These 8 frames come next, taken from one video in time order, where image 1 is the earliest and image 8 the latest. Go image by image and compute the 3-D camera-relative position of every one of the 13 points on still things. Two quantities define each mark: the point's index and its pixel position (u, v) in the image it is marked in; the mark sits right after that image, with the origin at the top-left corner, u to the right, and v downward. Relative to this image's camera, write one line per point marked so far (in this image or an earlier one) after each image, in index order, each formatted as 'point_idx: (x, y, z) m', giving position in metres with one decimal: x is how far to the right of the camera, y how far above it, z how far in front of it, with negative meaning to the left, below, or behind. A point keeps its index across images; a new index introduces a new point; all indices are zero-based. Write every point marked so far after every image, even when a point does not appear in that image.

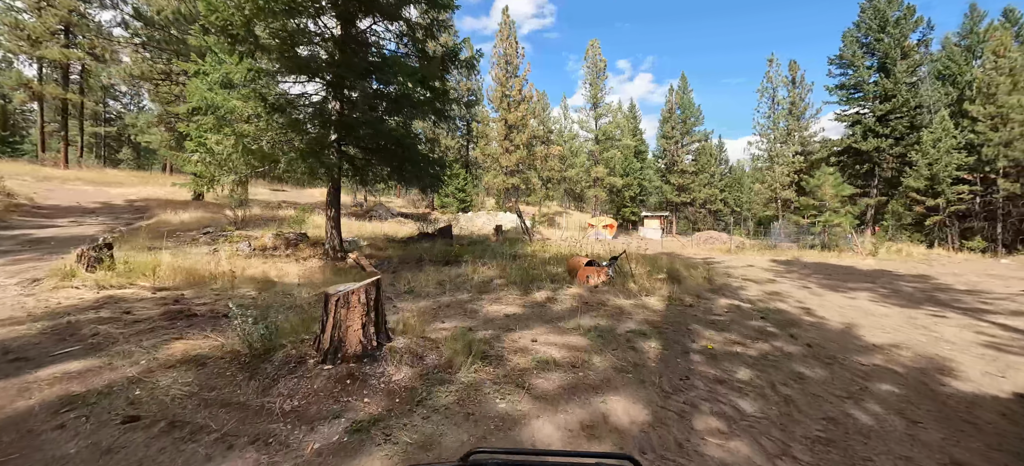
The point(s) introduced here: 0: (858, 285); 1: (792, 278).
0: (+8.9, -1.3, +10.7) m
1: (+7.7, -1.2, +11.6) m
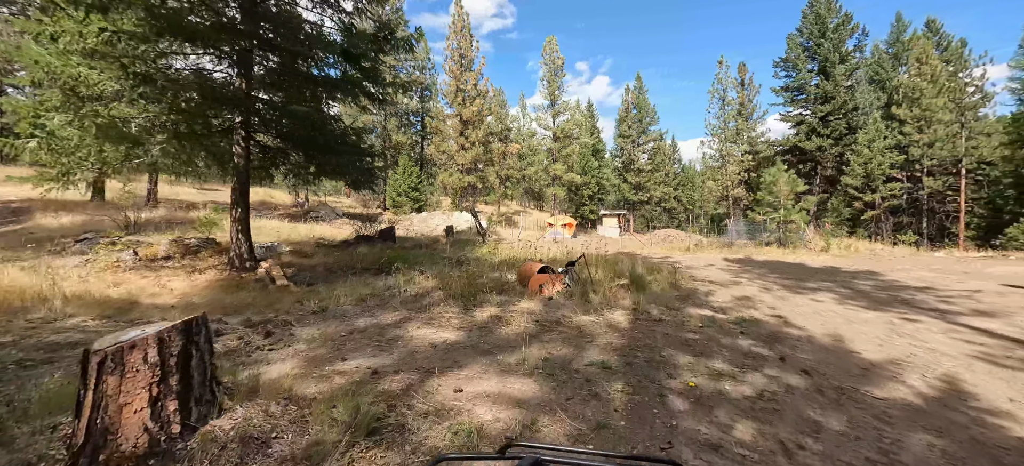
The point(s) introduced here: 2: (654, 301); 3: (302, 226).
0: (+7.6, -1.2, +10.2) m
1: (+6.4, -1.2, +11.0) m
2: (+2.3, -1.1, +6.7) m
3: (-8.6, +0.3, +17.0) m
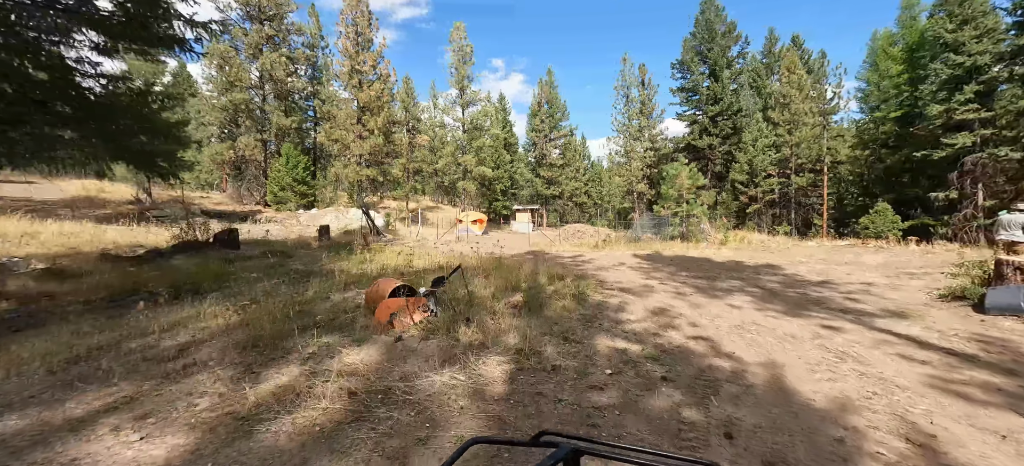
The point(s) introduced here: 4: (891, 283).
0: (+5.0, -1.1, +9.4) m
1: (+3.7, -1.1, +9.9) m
2: (+0.4, -1.1, +4.9) m
3: (-12.3, +0.1, +12.9) m
4: (+8.9, -1.2, +9.7) m
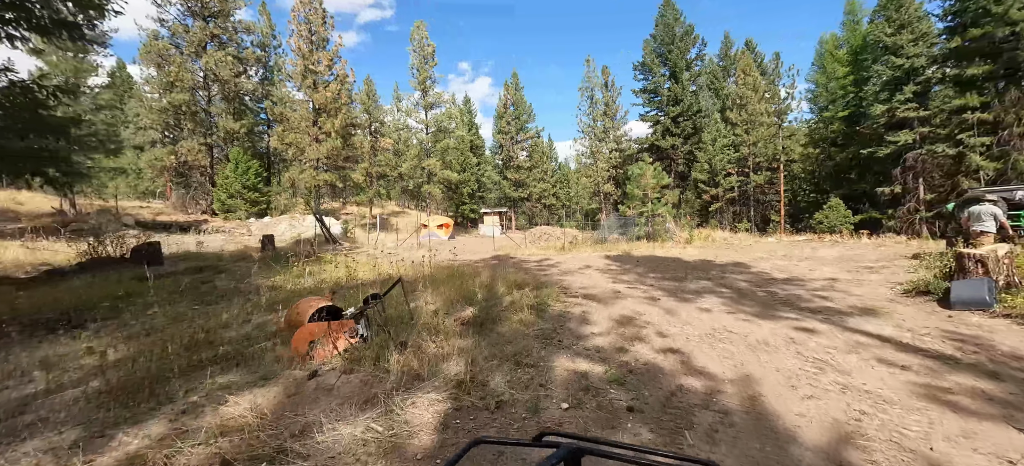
0: (+4.1, -1.1, +9.1) m
1: (+2.7, -1.1, +9.5) m
2: (-0.1, -1.2, +4.3) m
3: (-13.4, -0.3, +11.3) m
4: (+8.0, -1.0, +9.7) m
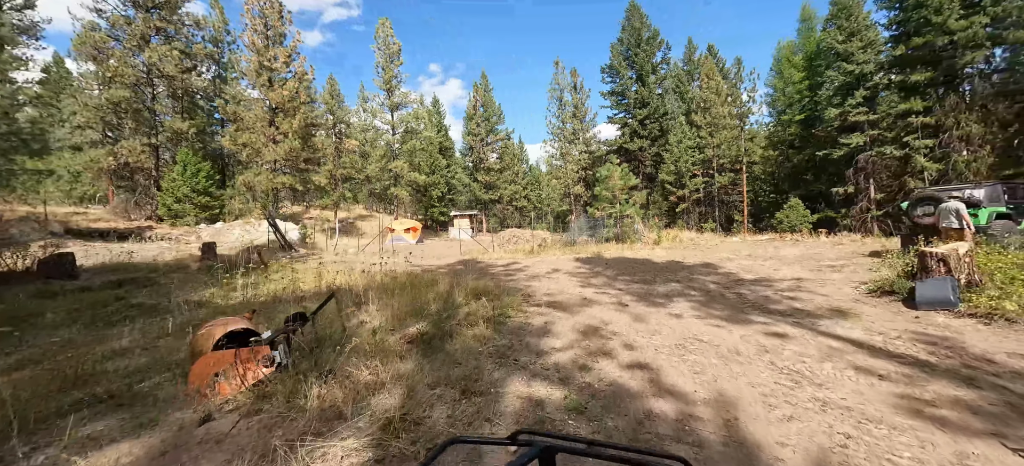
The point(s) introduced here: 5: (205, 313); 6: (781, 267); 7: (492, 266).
0: (+3.3, -1.2, +8.8) m
1: (+1.9, -1.2, +9.1) m
2: (-0.6, -1.3, +3.7) m
3: (-14.3, -0.6, +9.9) m
4: (+7.2, -1.0, +9.7) m
5: (-4.2, -1.0, +5.6) m
6: (+7.6, -1.0, +11.8) m
7: (-0.6, -1.0, +13.0) m
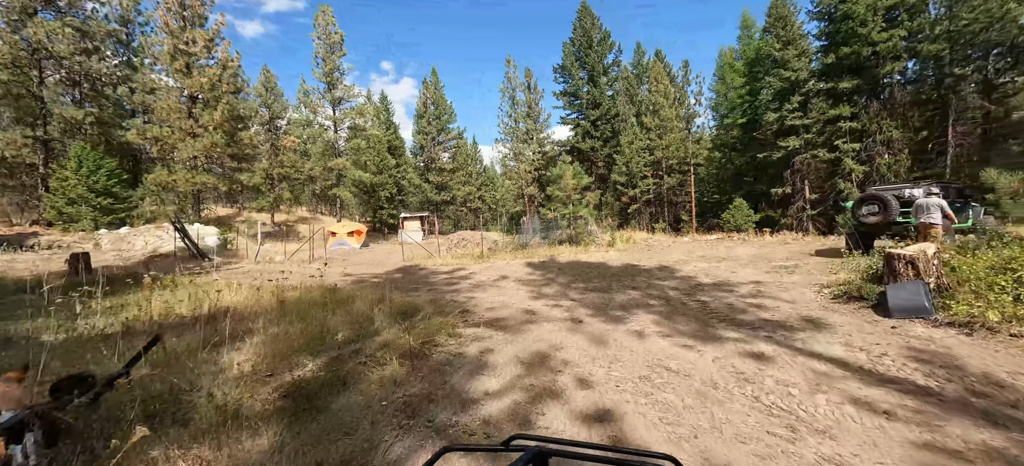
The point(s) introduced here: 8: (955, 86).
0: (+2.2, -1.2, +8.0) m
1: (+0.7, -1.2, +8.1) m
2: (-1.2, -1.3, +2.5) m
3: (-15.5, -0.8, +7.1) m
4: (+5.9, -1.1, +9.2) m
5: (-4.9, -1.2, +4.0) m
6: (+6.2, -1.0, +11.4) m
7: (-2.2, -1.2, +11.7) m
8: (+21.2, +7.0, +20.0) m
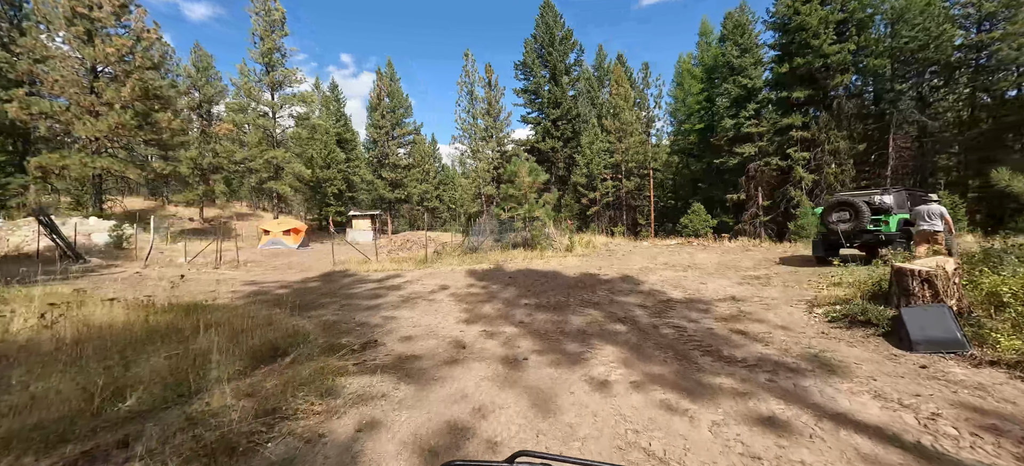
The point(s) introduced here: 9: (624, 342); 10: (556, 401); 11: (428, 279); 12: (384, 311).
0: (+1.1, -1.3, +6.4) m
1: (-0.3, -1.3, +6.5) m
2: (-1.7, -1.4, +0.7) m
3: (-16.4, -0.6, +4.0) m
4: (+4.7, -1.2, +8.0) m
5: (-5.6, -1.1, +1.8) m
6: (+4.8, -1.1, +10.2) m
7: (-3.6, -1.2, +9.8) m
8: (+19.0, +6.6, +20.2) m
9: (+1.4, -1.4, +5.2) m
10: (+0.4, -1.4, +3.5) m
11: (-2.1, -1.1, +10.2) m
12: (-2.1, -1.3, +6.8) m
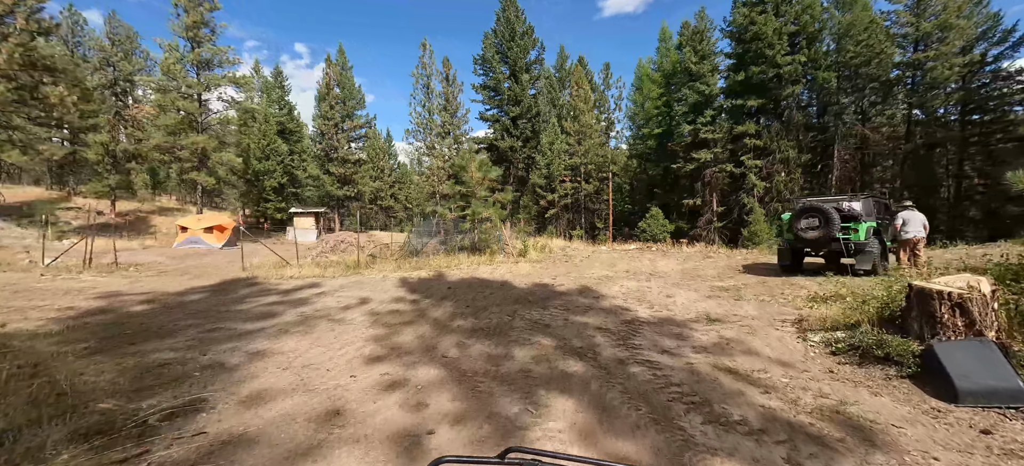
0: (+0.2, -1.4, +5.0) m
1: (-1.2, -1.3, +4.8) m
2: (-2.0, -1.4, -1.1) m
3: (-16.9, -0.4, +0.8) m
4: (+3.7, -1.3, +6.9) m
5: (-6.0, -1.1, -0.3) m
6: (+3.5, -1.3, +9.1) m
7: (-4.8, -1.2, +7.8) m
8: (+16.9, +6.2, +20.4) m
9: (+0.7, -1.4, +3.8) m
10: (-0.2, -1.5, +1.9) m
11: (-3.3, -1.2, +8.4) m
12: (-3.0, -1.3, +5.0) m
